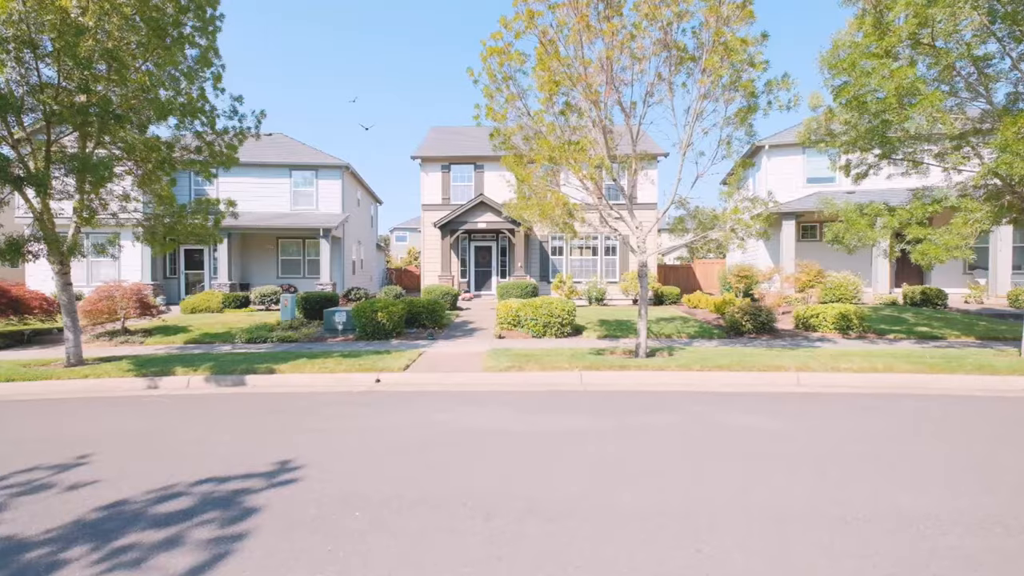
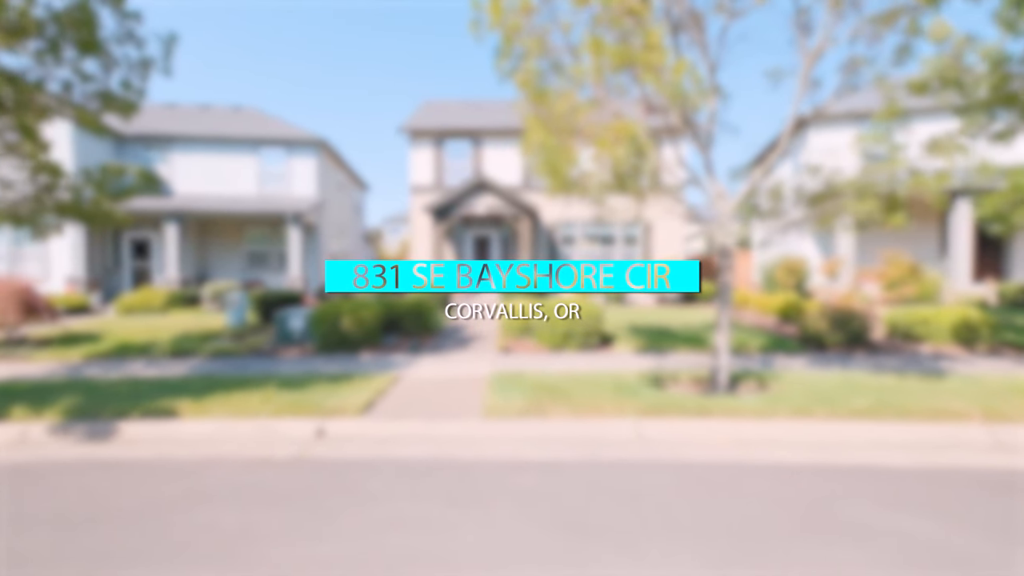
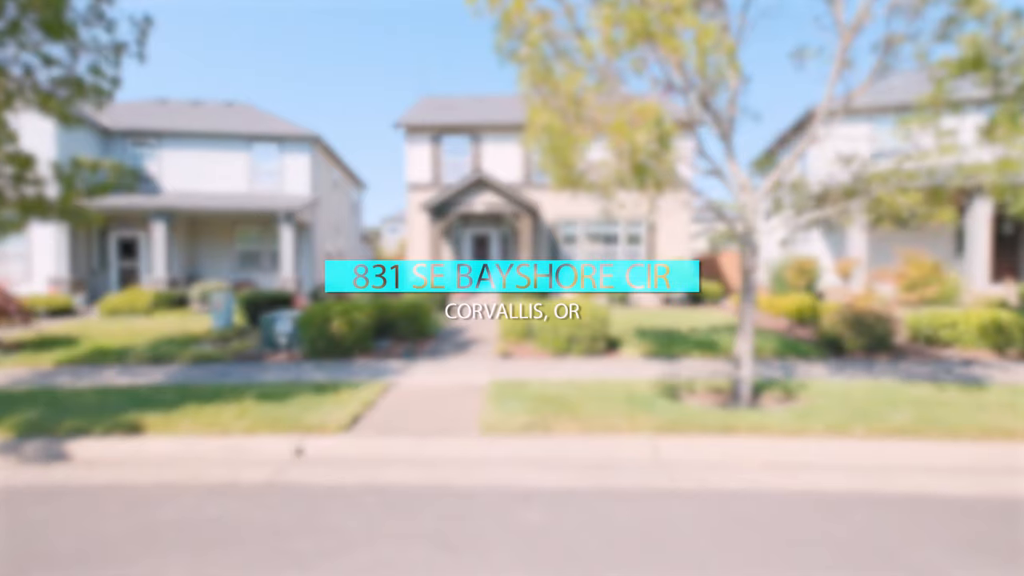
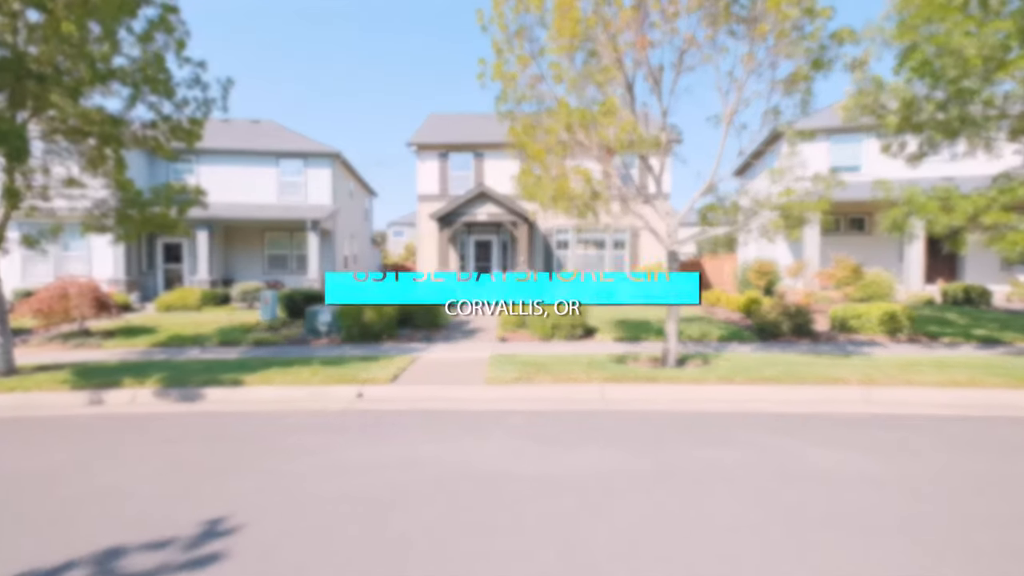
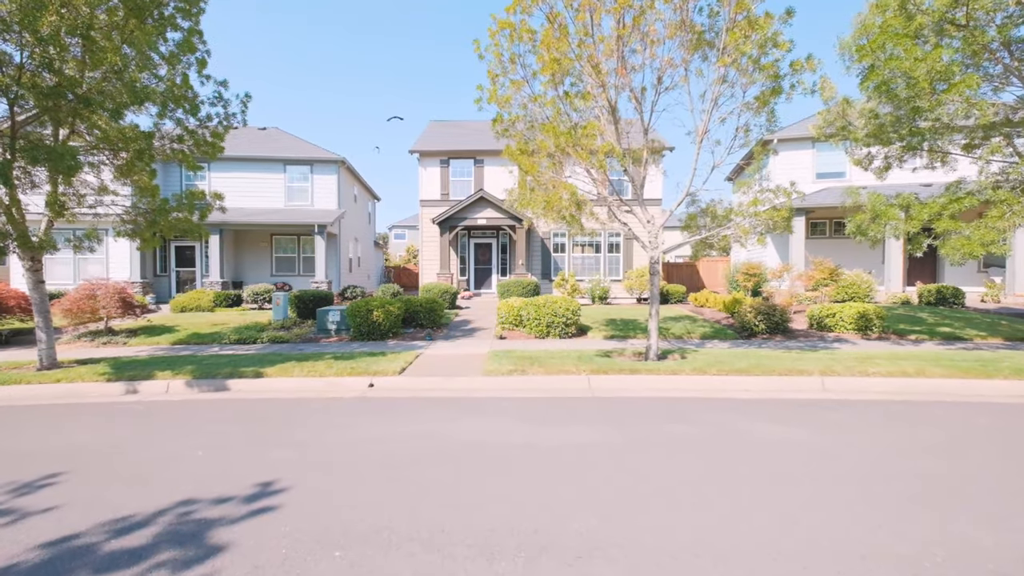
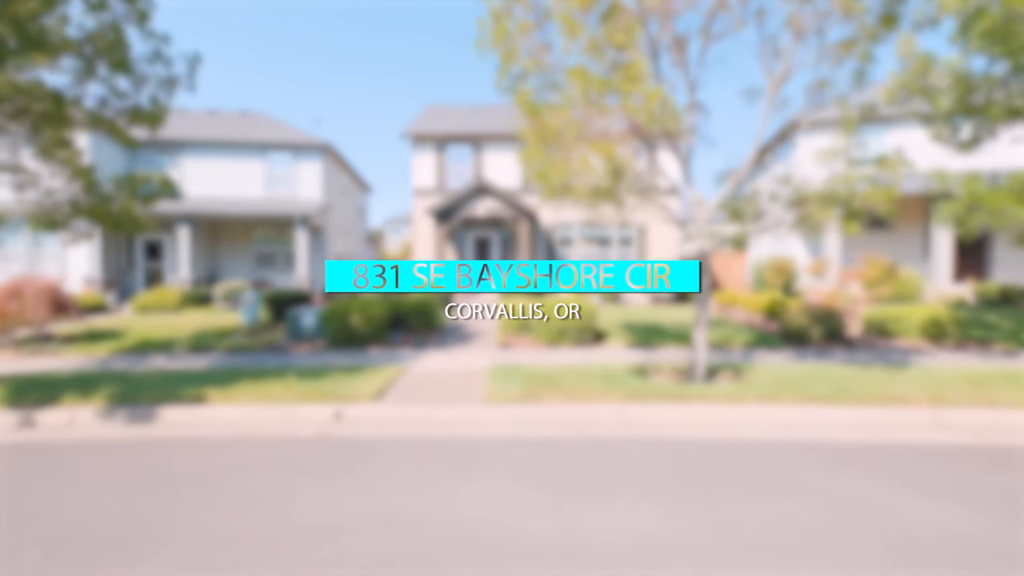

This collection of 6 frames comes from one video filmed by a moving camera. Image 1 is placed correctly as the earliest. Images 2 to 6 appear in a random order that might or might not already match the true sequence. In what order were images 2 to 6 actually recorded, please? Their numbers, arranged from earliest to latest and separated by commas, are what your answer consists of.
5, 4, 6, 2, 3
